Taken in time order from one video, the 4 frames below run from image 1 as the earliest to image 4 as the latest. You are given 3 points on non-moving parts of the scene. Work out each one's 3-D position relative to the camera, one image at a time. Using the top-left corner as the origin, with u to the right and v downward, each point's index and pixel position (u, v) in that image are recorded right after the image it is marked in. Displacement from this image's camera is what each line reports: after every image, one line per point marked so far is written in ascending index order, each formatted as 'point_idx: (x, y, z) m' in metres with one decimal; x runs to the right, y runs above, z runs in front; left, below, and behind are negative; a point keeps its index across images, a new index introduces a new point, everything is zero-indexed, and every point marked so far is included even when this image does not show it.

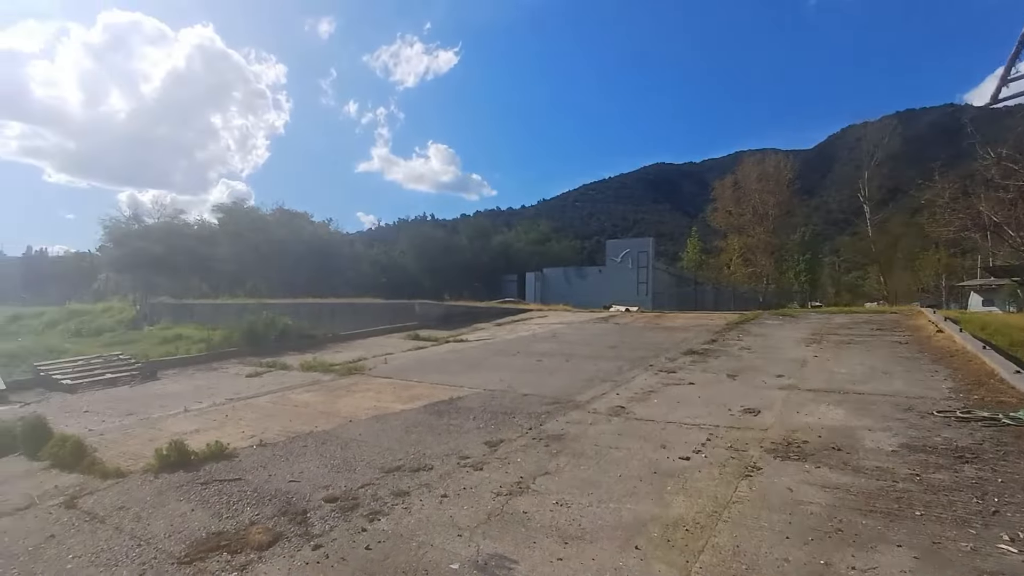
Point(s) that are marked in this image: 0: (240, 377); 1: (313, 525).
0: (-5.3, -1.7, +10.8) m
1: (-1.5, -1.7, +4.1) m
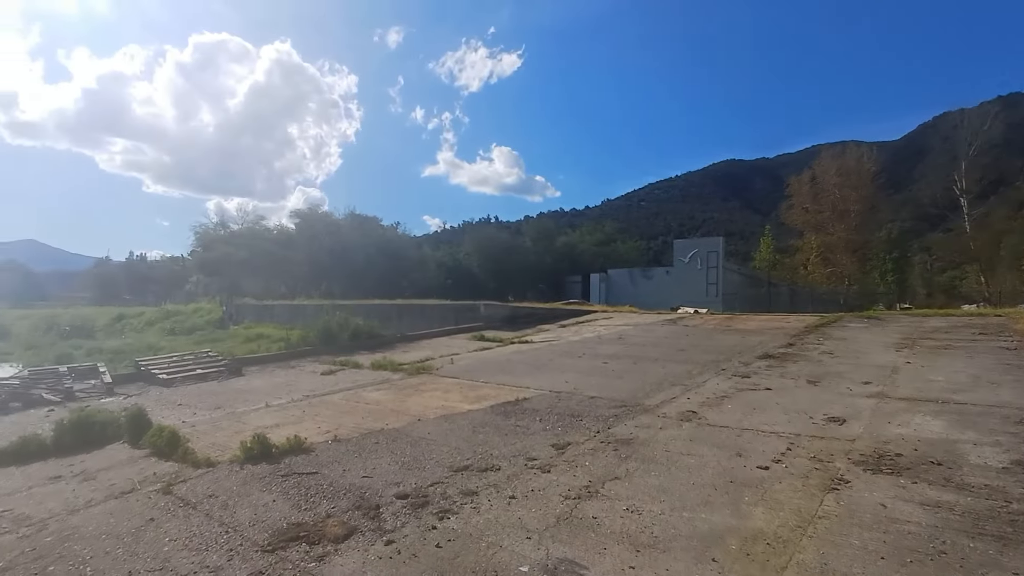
0: (-4.0, -1.8, +11.3) m
1: (-1.0, -1.8, +4.2) m
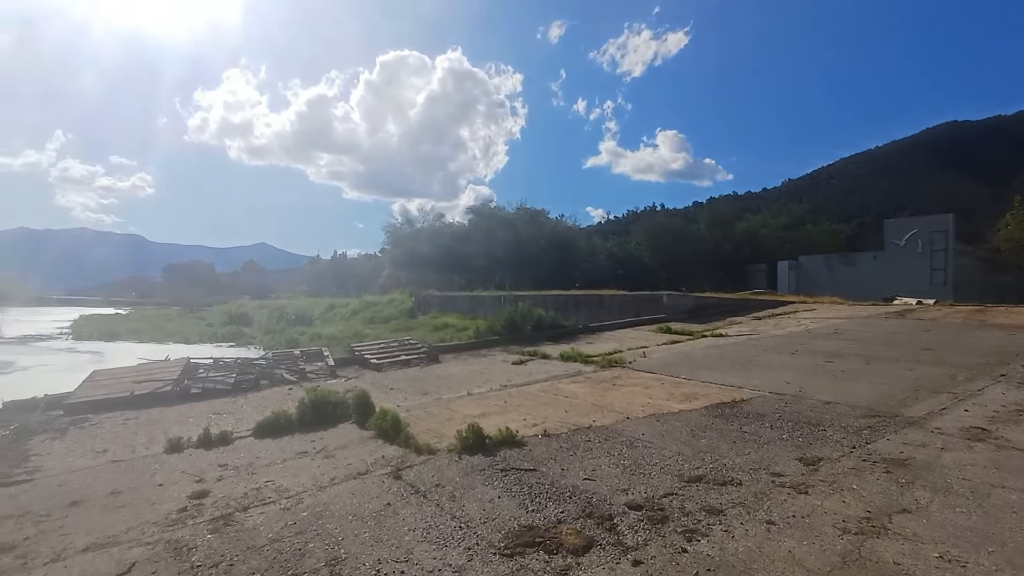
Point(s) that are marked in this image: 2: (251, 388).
0: (-0.1, -1.6, +11.5) m
1: (+0.8, -1.7, +3.7) m
2: (-4.7, -1.8, +10.0) m
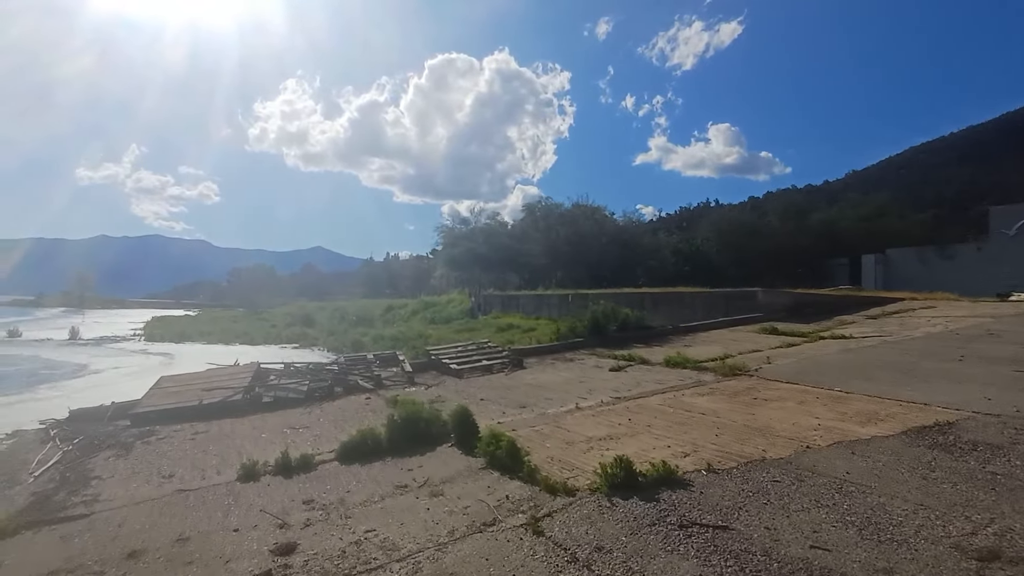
0: (+1.7, -1.5, +10.1) m
1: (+1.8, -1.6, +2.3) m
2: (-3.0, -1.8, +9.0) m
